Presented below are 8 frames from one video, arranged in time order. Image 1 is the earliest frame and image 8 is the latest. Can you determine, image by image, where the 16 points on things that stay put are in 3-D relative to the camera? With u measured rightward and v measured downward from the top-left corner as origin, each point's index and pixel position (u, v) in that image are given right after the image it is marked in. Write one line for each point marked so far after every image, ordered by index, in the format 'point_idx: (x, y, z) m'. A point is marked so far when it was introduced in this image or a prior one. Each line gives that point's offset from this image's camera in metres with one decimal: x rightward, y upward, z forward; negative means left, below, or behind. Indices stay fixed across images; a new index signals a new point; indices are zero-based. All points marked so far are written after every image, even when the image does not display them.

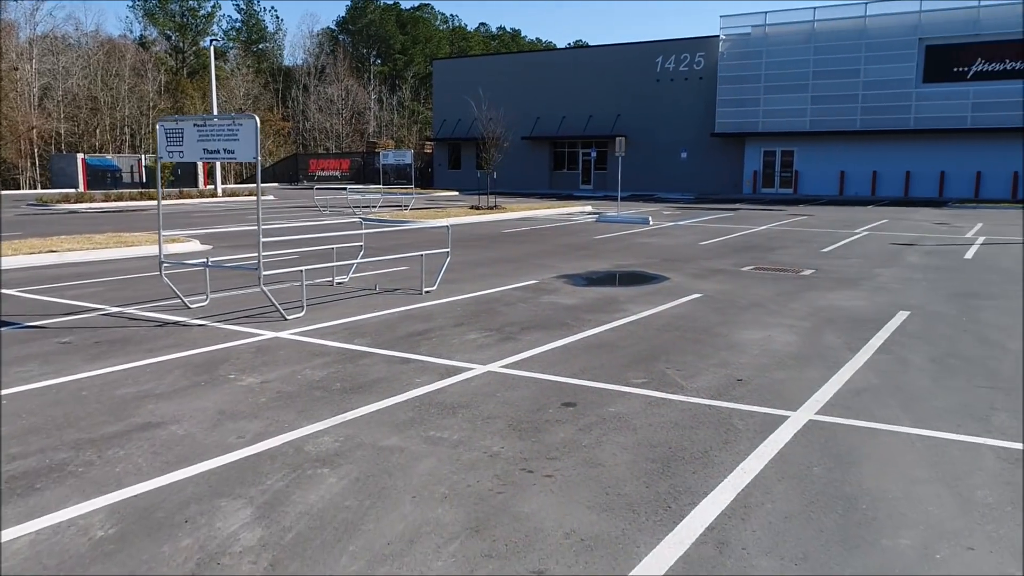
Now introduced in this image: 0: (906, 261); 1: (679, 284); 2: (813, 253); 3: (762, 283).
0: (+6.8, +0.5, +14.5) m
1: (+2.4, +0.1, +11.9) m
2: (+5.7, +0.7, +15.8) m
3: (+3.5, +0.1, +11.8) m
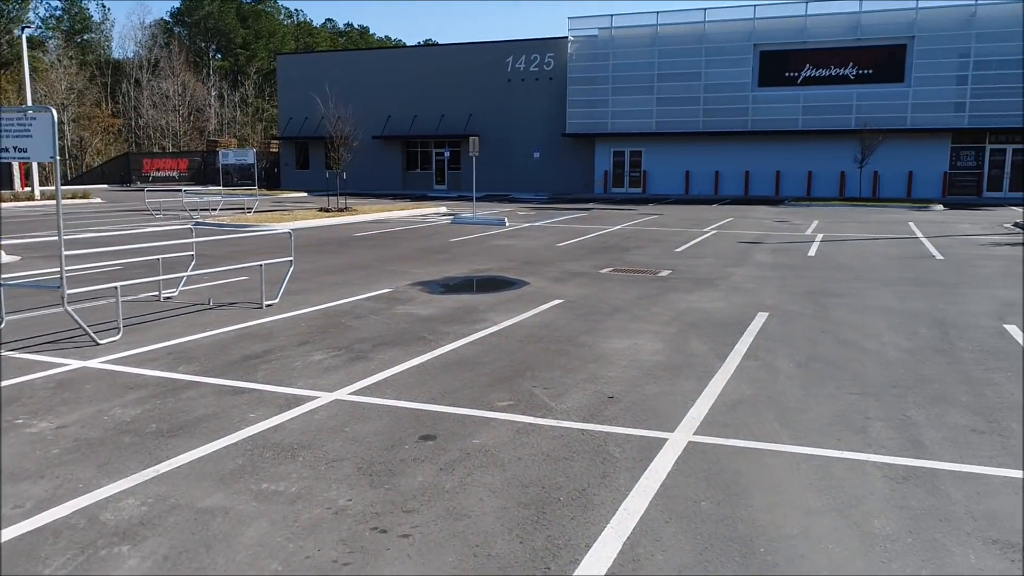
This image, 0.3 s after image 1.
0: (+4.3, +0.5, +14.8) m
1: (+0.4, 0.0, +11.5) m
2: (+2.9, +0.7, +15.9) m
3: (+1.5, 0.0, +11.6) m
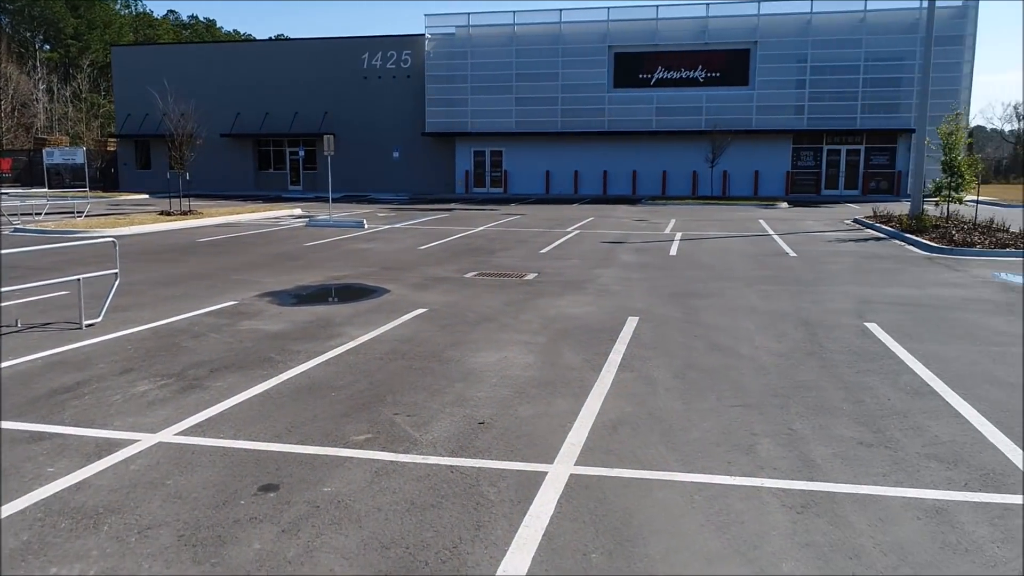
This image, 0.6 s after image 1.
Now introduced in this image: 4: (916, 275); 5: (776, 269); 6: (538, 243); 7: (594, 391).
0: (+1.9, +0.5, +14.7) m
1: (-1.4, -0.1, +10.8) m
2: (+0.4, +0.6, +15.6) m
3: (-0.3, 0.0, +11.1) m
4: (+6.0, +0.2, +12.4) m
5: (+4.1, +0.3, +13.0) m
6: (+0.5, +0.9, +17.5) m
7: (+0.6, -0.7, +6.0) m
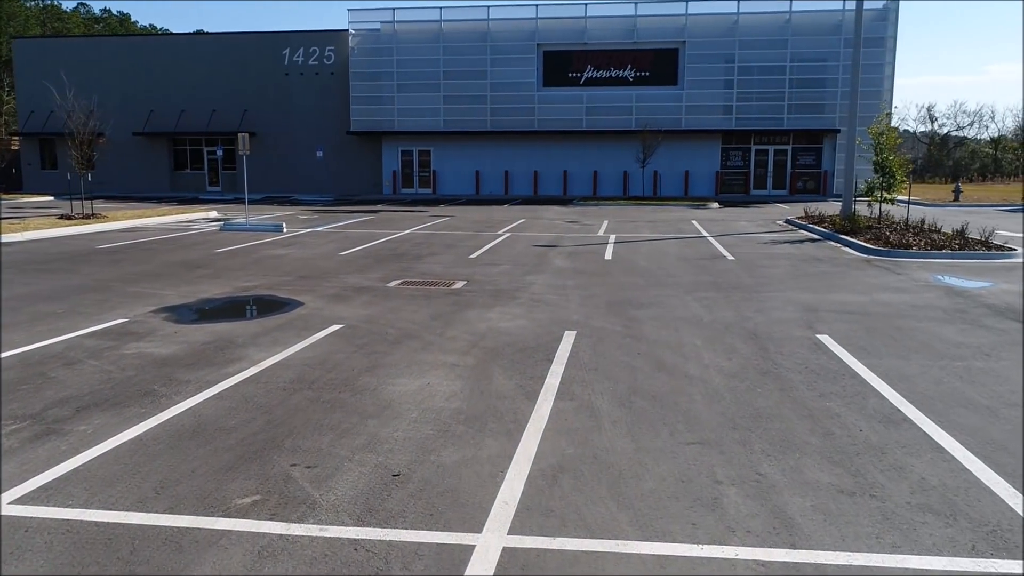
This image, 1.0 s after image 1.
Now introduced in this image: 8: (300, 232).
0: (+0.7, +0.4, +14.0) m
1: (-2.3, -0.2, +9.9) m
2: (-0.9, +0.5, +14.7) m
3: (-1.2, -0.2, +10.2) m
4: (+4.9, +0.1, +12.0) m
5: (+3.0, +0.2, +12.5) m
6: (-0.9, +0.8, +16.7) m
7: (+0.1, -0.9, +5.2) m
8: (-4.9, +1.3, +19.6) m
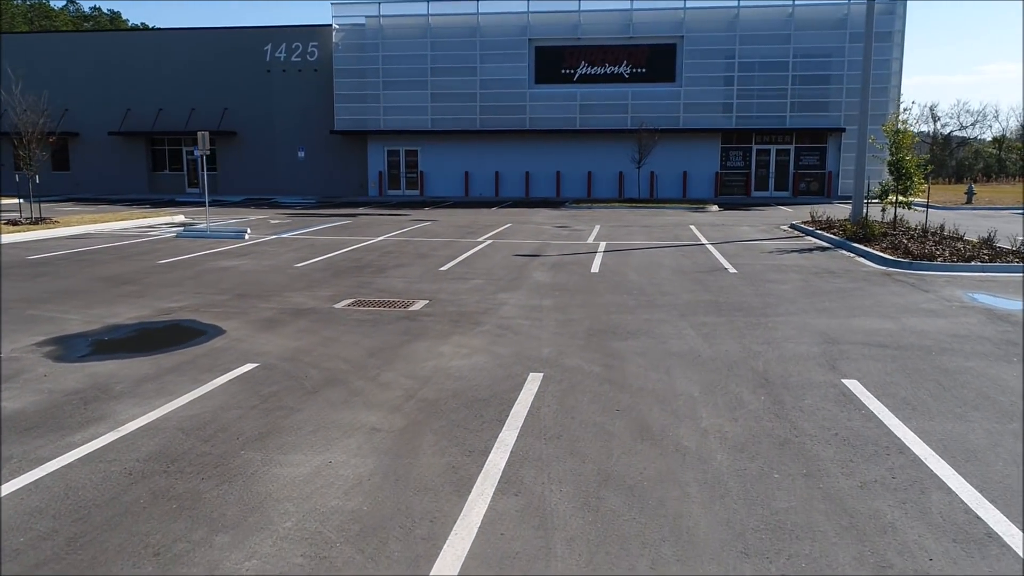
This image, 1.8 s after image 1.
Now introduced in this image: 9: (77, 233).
0: (+0.3, +0.1, +12.3) m
1: (-2.7, -0.5, +8.2) m
2: (-1.3, +0.2, +13.1) m
3: (-1.6, -0.4, +8.6) m
4: (+4.5, -0.1, +10.4) m
5: (+2.6, 0.0, +10.9) m
6: (-1.3, +0.6, +15.0) m
7: (-0.3, -1.1, +3.6) m
8: (-5.3, +1.0, +18.0) m
9: (-10.1, +1.3, +19.6) m
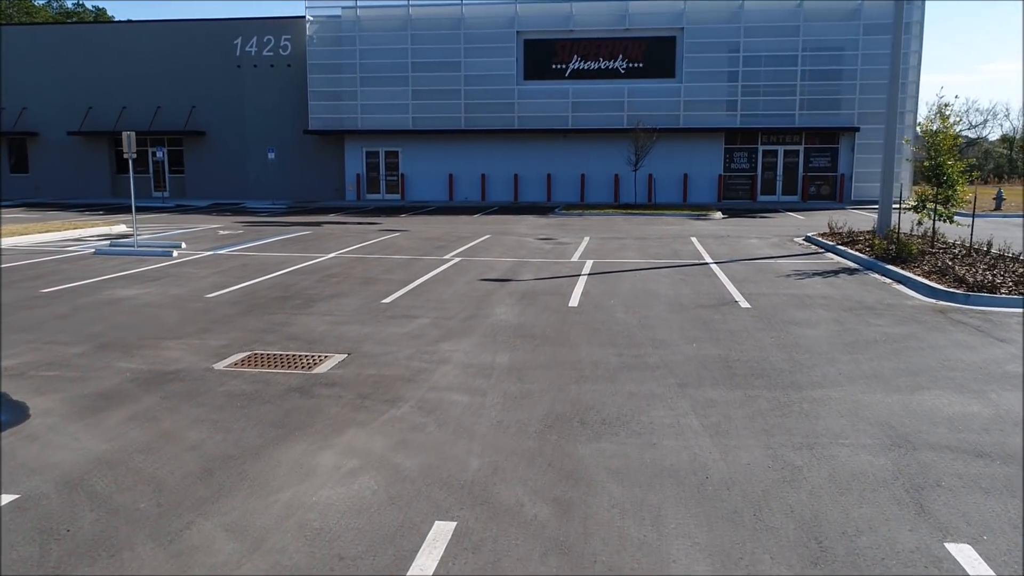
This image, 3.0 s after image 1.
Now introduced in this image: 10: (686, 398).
0: (-0.2, -0.3, +9.8) m
1: (-3.2, -1.0, +5.7) m
2: (-1.8, -0.2, +10.6) m
3: (-2.1, -0.9, +6.0) m
4: (+4.0, -0.6, +7.8) m
5: (+2.1, -0.5, +8.3) m
6: (-1.8, +0.1, +12.5) m
7: (-0.8, -1.6, +1.0) m
8: (-5.9, +0.6, +15.4) m
9: (-10.7, +0.8, +17.1) m
10: (+1.3, -0.8, +6.3) m
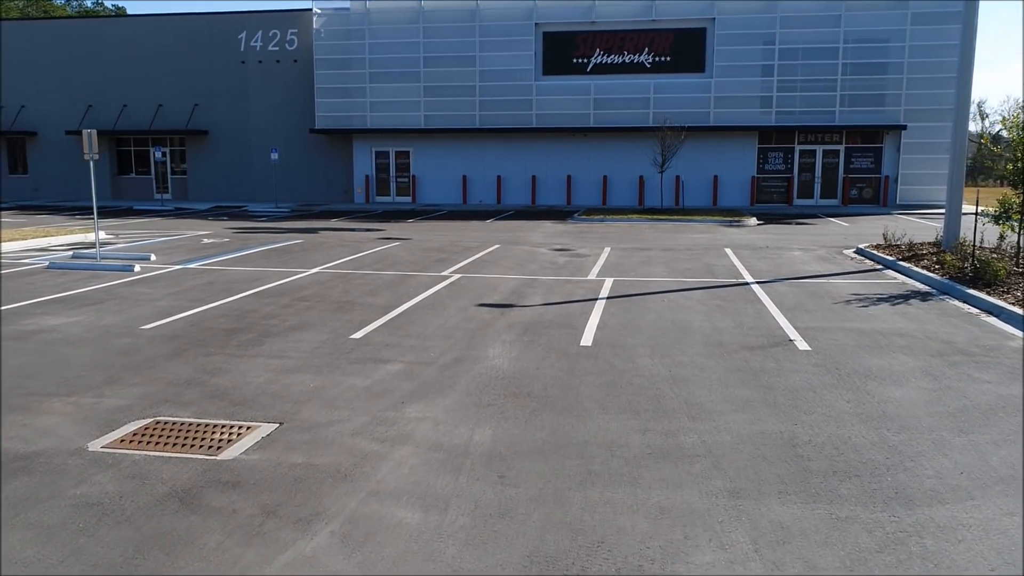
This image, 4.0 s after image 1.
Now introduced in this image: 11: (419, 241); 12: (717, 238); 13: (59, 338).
0: (-0.3, -0.7, +7.7) m
1: (-3.4, -1.3, +3.7) m
2: (-1.8, -0.6, +8.6) m
3: (-2.3, -1.2, +4.1) m
4: (+3.9, -1.0, +5.6) m
5: (+2.0, -0.9, +6.2) m
6: (-1.8, -0.3, +10.5) m
7: (-1.1, -1.9, -1.0) m
8: (-5.7, +0.2, +13.5) m
9: (-10.5, +0.5, +15.3) m
10: (+1.2, -1.2, +4.2) m
11: (-2.1, +1.0, +18.8) m
12: (+4.8, +1.2, +19.5) m
13: (-4.7, -0.5, +8.7) m
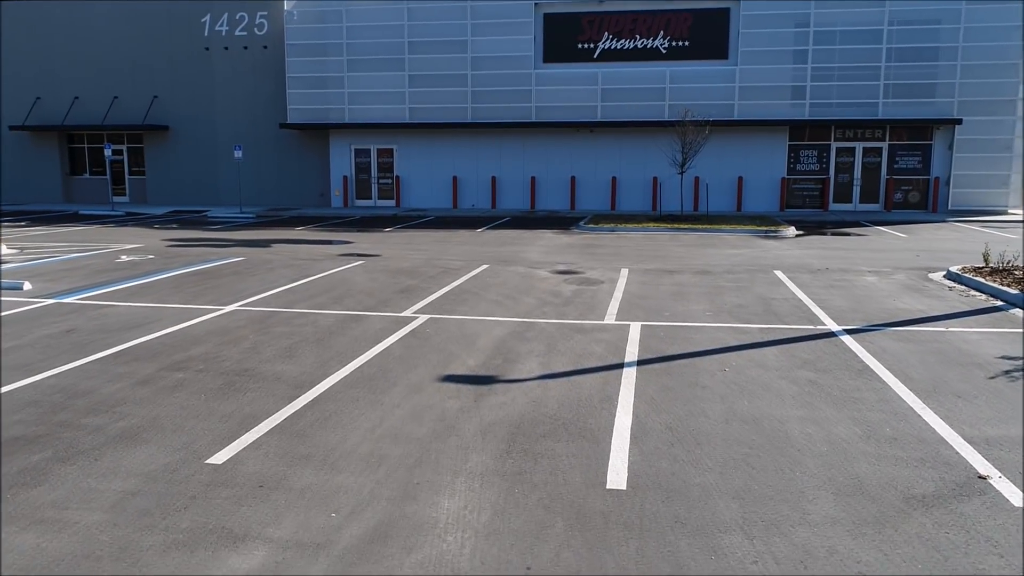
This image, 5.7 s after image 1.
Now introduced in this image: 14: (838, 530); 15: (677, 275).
0: (-0.4, -1.2, +4.0) m
1: (-3.6, -1.9, 0.0) m
2: (-2.0, -1.1, +4.8) m
3: (-2.5, -1.8, +0.3) m
4: (+3.7, -1.5, +1.9) m
5: (+1.9, -1.4, +2.5) m
6: (-1.9, -0.8, +6.8) m
7: (-1.3, -2.5, -4.7) m
8: (-5.9, -0.3, +9.8) m
9: (-10.6, 0.0, +11.6) m
10: (+1.0, -1.7, +0.5) m
11: (-2.2, +0.5, +15.1) m
12: (+4.7, +0.6, +15.8) m
13: (-4.9, -1.1, +5.0) m
14: (+1.6, -1.2, +4.1) m
15: (+2.6, +0.2, +13.1) m
